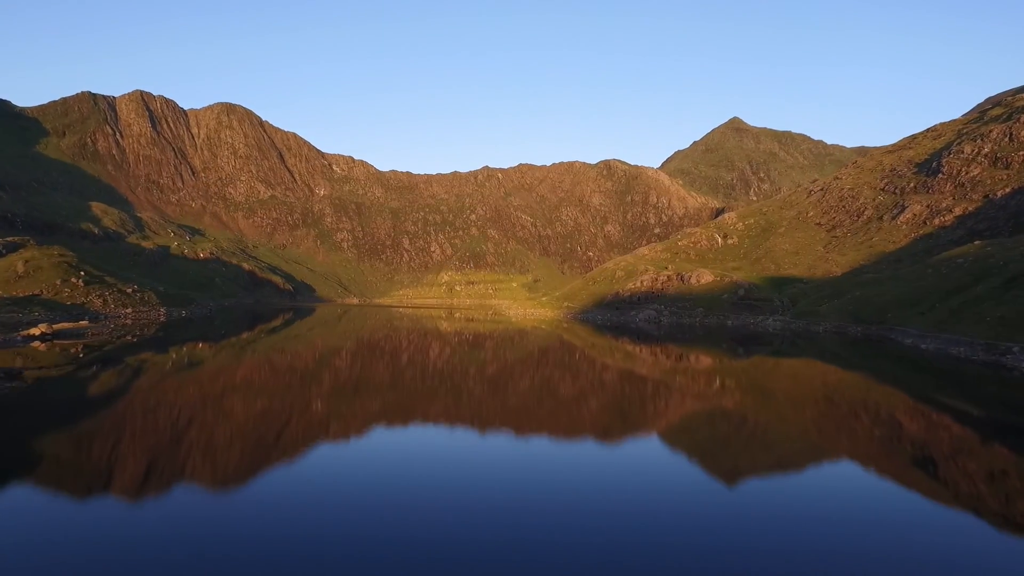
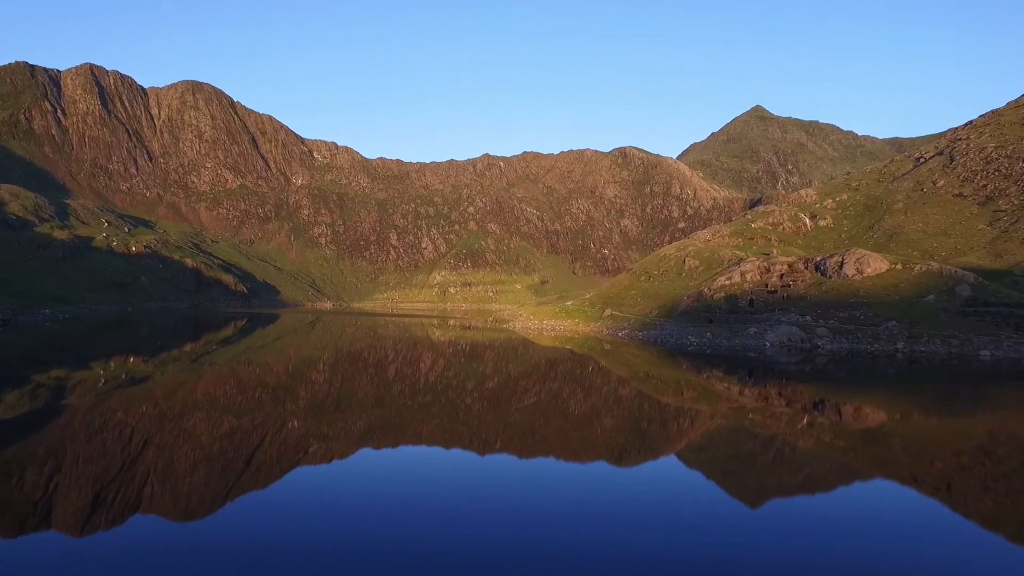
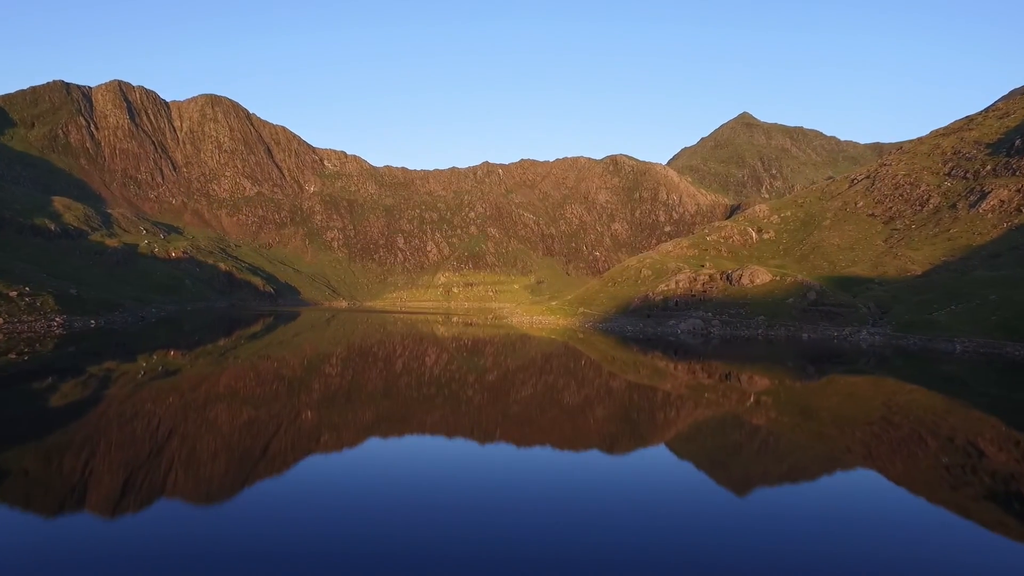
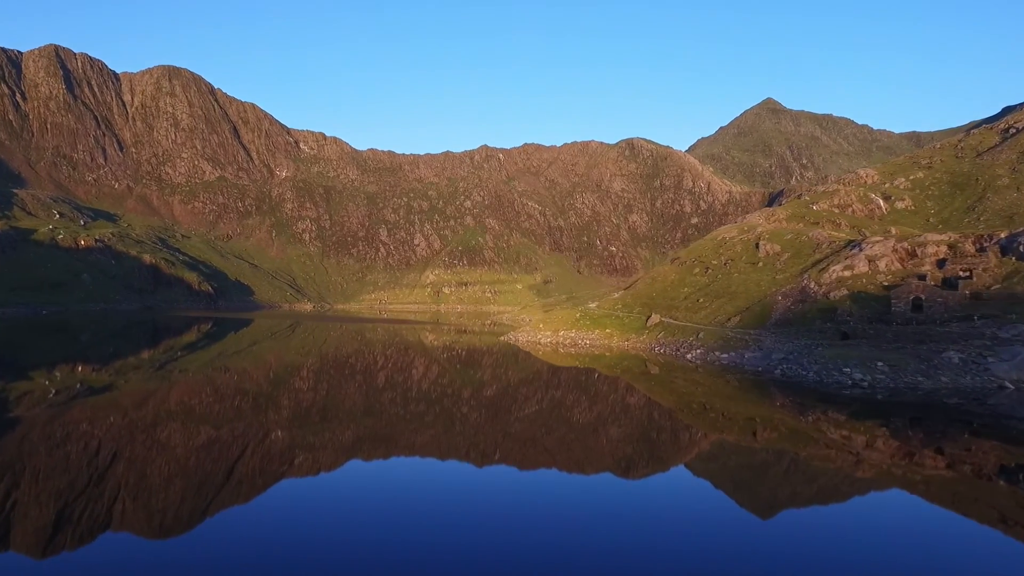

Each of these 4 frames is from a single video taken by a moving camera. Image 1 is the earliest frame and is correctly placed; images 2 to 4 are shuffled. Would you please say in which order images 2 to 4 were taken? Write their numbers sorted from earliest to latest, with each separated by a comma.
3, 2, 4
